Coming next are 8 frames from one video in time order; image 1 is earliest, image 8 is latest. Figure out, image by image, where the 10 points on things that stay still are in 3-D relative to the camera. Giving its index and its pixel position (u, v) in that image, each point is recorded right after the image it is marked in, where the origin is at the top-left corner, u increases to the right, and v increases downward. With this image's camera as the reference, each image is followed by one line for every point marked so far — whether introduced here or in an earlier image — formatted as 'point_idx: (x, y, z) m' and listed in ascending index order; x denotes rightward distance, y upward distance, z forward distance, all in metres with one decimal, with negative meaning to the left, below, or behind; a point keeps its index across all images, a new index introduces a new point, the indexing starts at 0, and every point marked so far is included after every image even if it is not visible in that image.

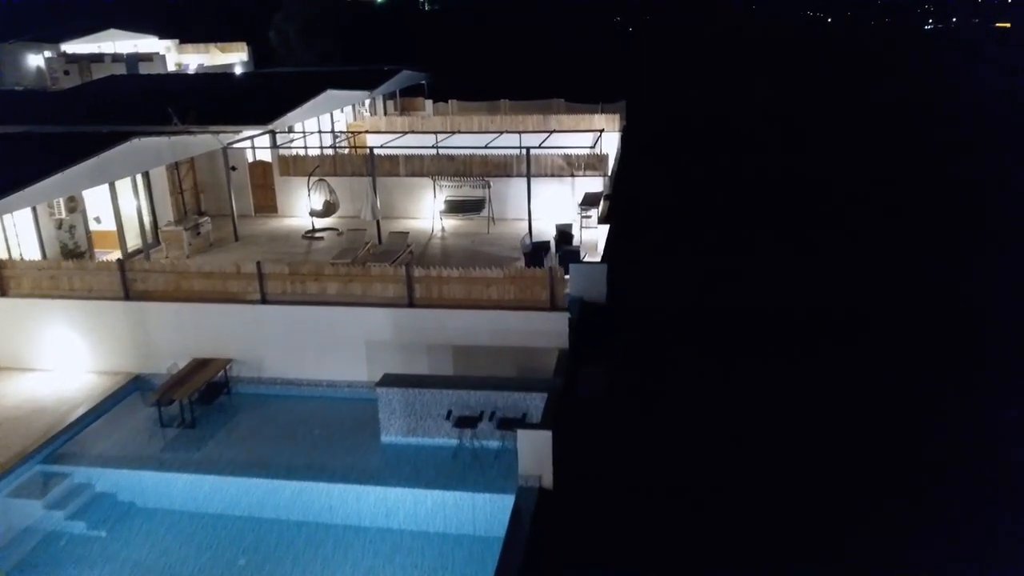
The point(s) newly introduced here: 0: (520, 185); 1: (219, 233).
0: (+0.1, +1.9, +14.8) m
1: (-5.5, +1.0, +14.5) m
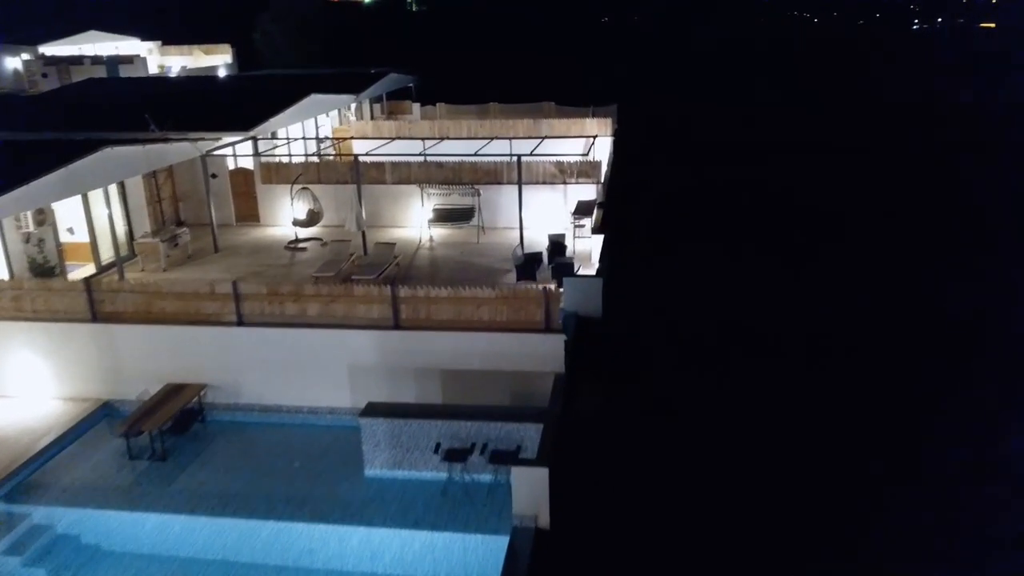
0: (0.0, +1.7, +14.4) m
1: (-5.6, +0.8, +13.9) m
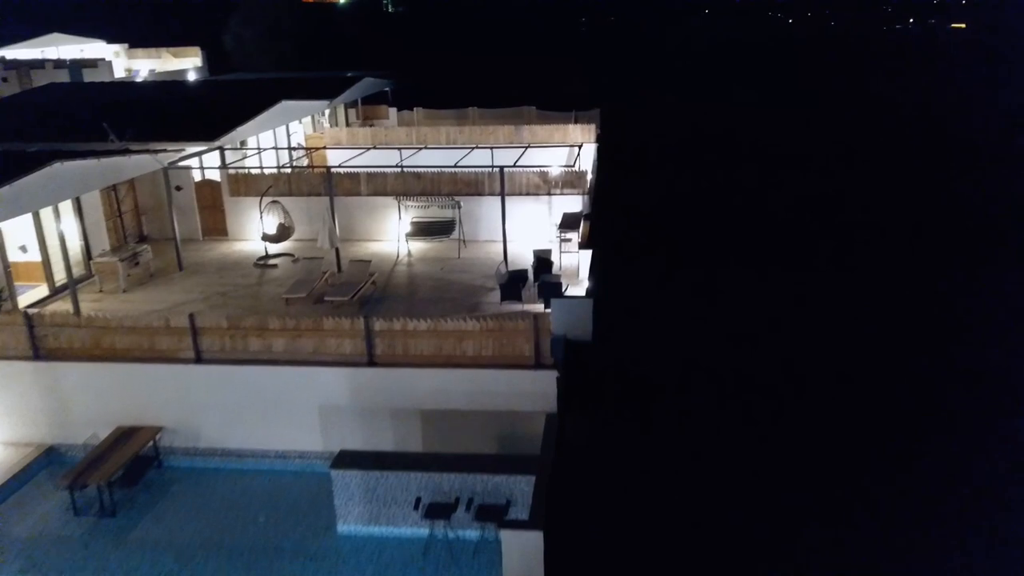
0: (-0.3, +1.5, +13.7) m
1: (-5.9, +0.5, +13.1) m
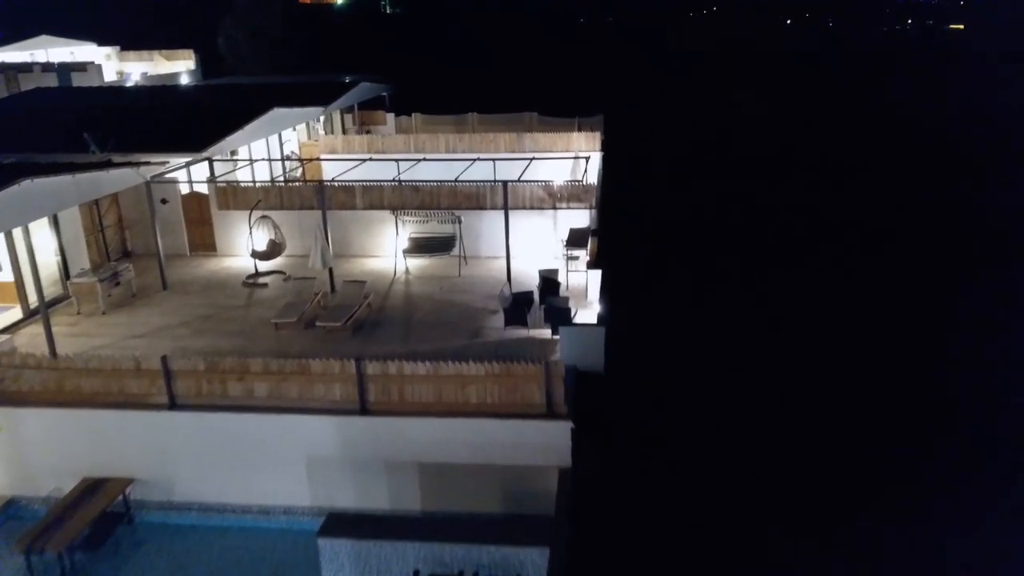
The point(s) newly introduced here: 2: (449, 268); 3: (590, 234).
0: (-0.3, +1.1, +13.0) m
1: (-5.9, +0.1, +12.4) m
2: (-1.0, +0.3, +12.5) m
3: (+1.2, +0.8, +11.9) m
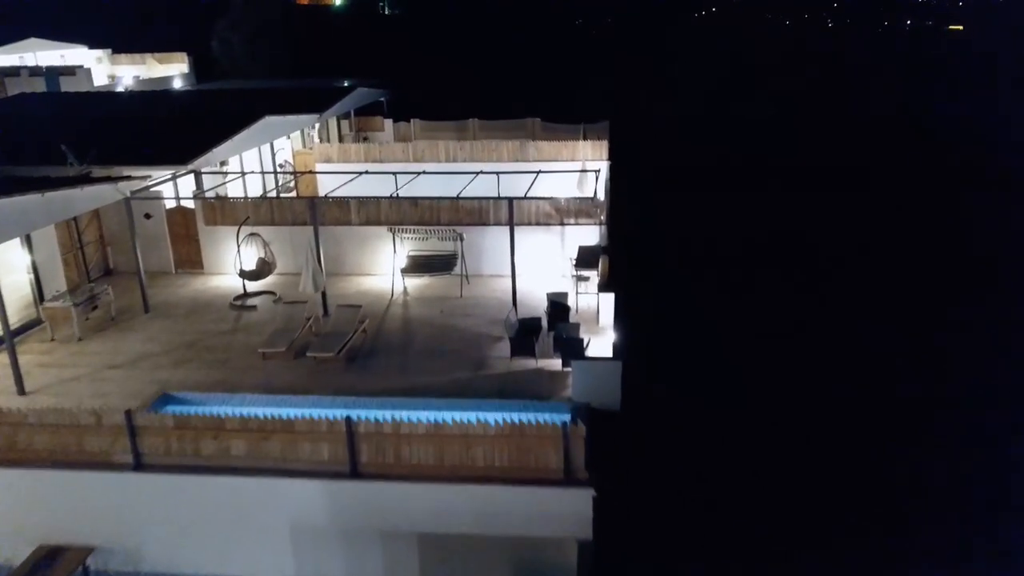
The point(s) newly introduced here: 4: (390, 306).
0: (-0.2, +0.8, +12.3) m
1: (-5.8, -0.2, +11.7) m
2: (-0.9, 0.0, +11.7) m
3: (+1.3, +0.5, +11.1) m
4: (-1.7, -0.3, +11.2) m
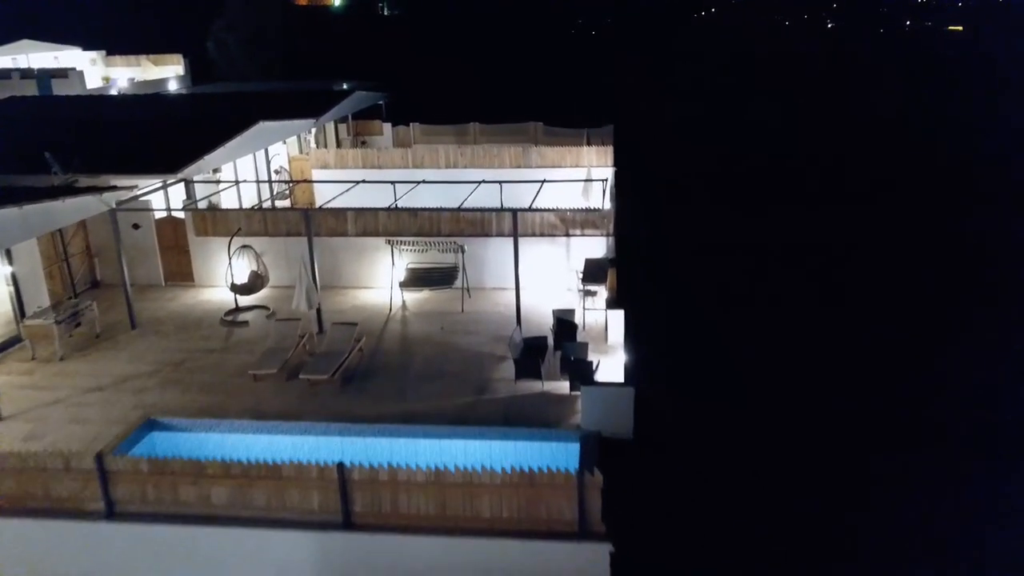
0: (-0.2, +0.6, +11.8) m
1: (-5.7, -0.4, +11.2) m
2: (-0.9, -0.2, +11.3) m
3: (+1.3, +0.3, +10.6) m
4: (-1.7, -0.5, +10.7) m
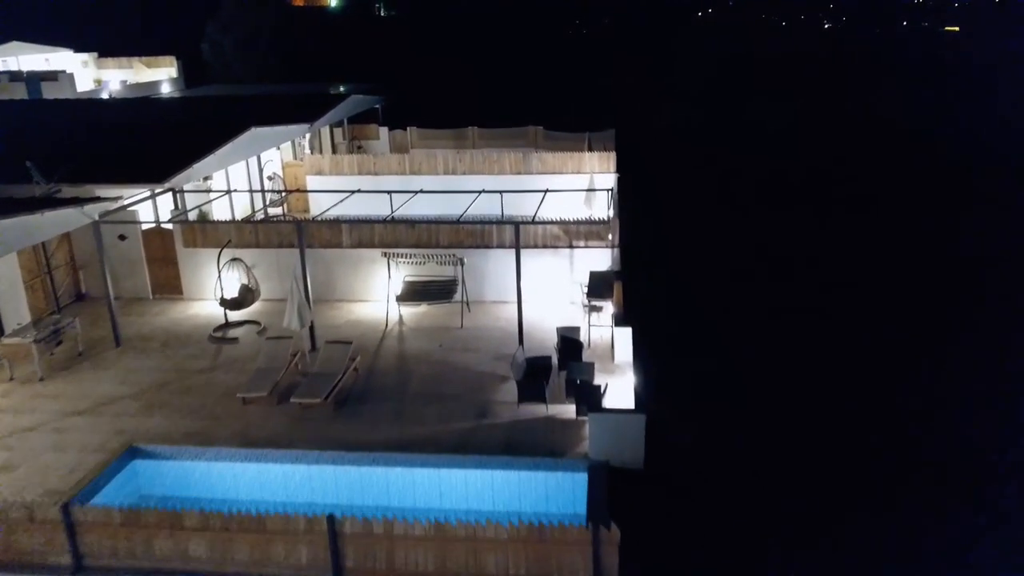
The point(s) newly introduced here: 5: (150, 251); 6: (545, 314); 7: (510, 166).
0: (-0.2, +0.4, +11.3) m
1: (-5.7, -0.6, +10.7) m
2: (-0.9, -0.4, +10.8) m
3: (+1.3, +0.1, +10.2) m
4: (-1.7, -0.7, +10.2) m
5: (-5.5, +0.6, +11.9) m
6: (+0.5, -0.4, +10.9) m
7: (0.0, +2.5, +15.9) m
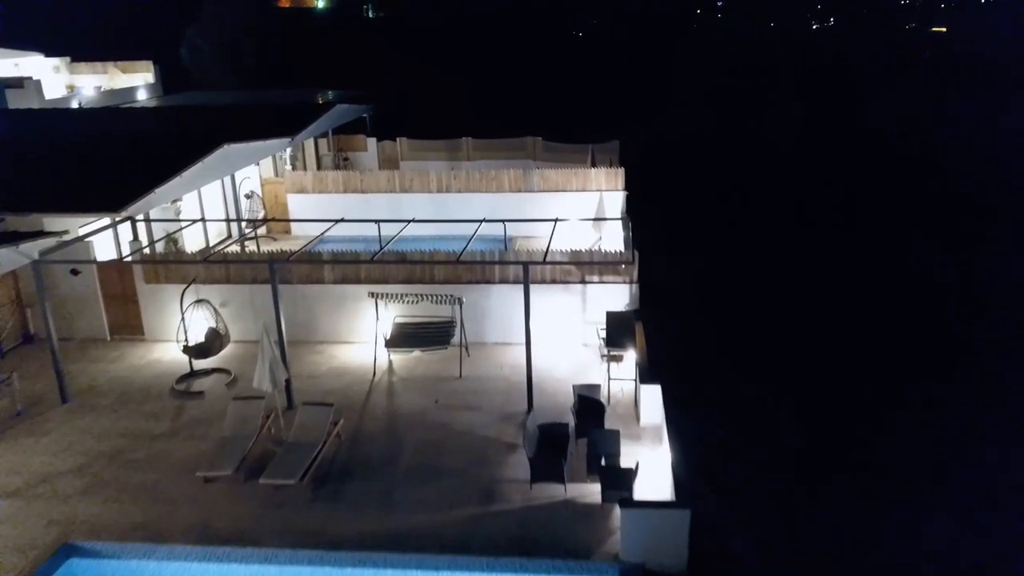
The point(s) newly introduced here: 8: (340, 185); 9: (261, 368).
0: (-0.1, -0.1, +10.0) m
1: (-5.7, -1.1, +9.3) m
2: (-0.8, -0.9, +9.5) m
3: (+1.4, -0.4, +8.9) m
4: (-1.6, -1.2, +8.9) m
5: (-5.4, 0.0, +10.5) m
6: (+0.5, -0.9, +9.6) m
7: (0.0, +1.9, +14.6) m
8: (-3.2, +1.9, +14.7) m
9: (-2.7, -0.8, +8.6) m
